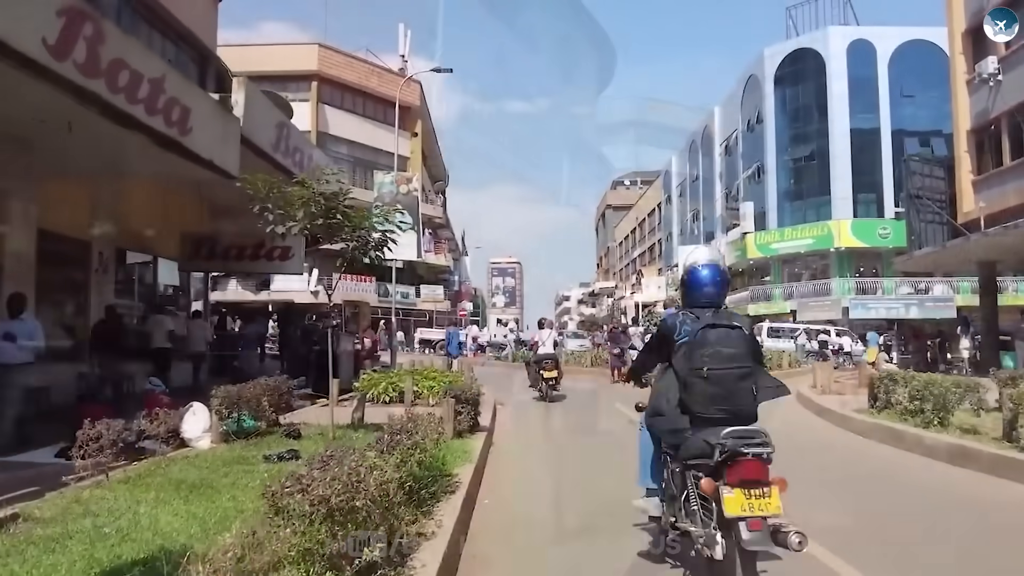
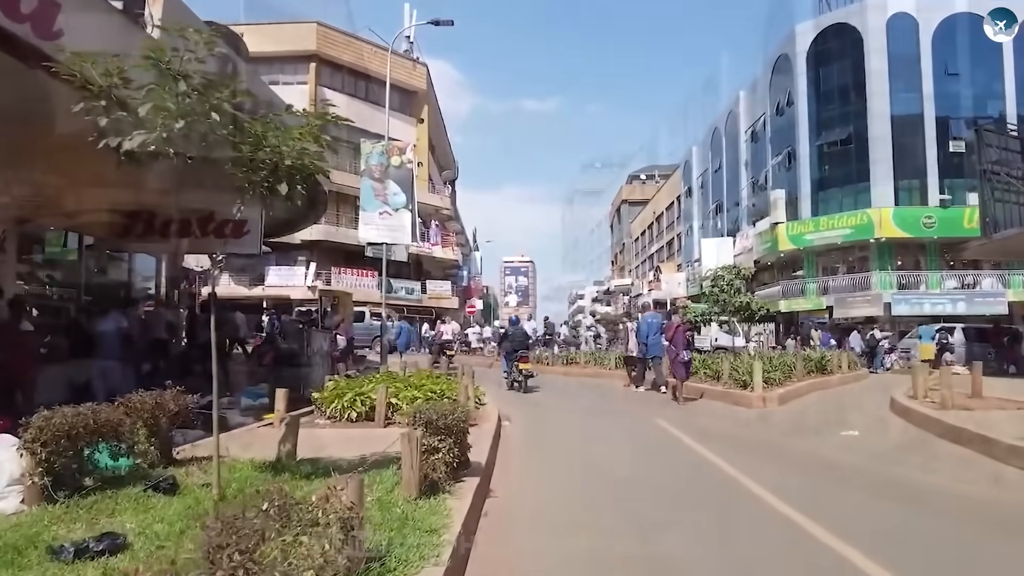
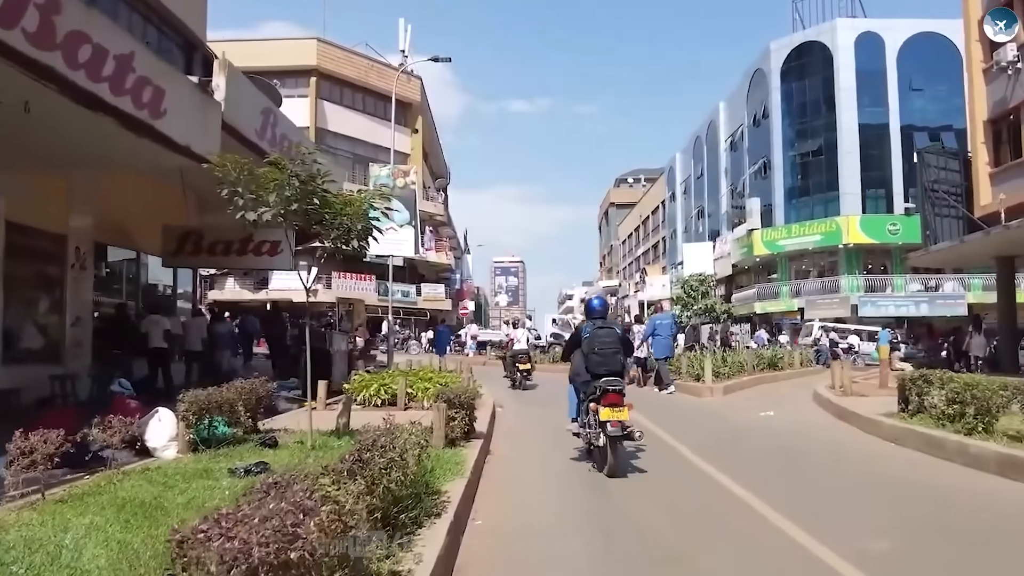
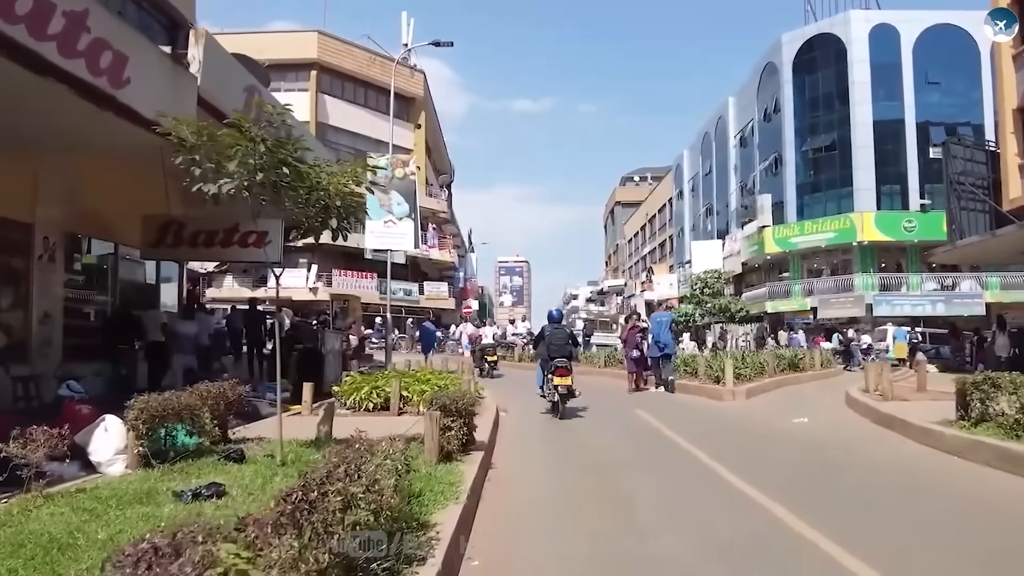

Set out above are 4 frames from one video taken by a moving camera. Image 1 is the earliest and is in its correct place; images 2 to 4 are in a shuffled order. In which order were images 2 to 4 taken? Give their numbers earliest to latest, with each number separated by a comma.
3, 4, 2
